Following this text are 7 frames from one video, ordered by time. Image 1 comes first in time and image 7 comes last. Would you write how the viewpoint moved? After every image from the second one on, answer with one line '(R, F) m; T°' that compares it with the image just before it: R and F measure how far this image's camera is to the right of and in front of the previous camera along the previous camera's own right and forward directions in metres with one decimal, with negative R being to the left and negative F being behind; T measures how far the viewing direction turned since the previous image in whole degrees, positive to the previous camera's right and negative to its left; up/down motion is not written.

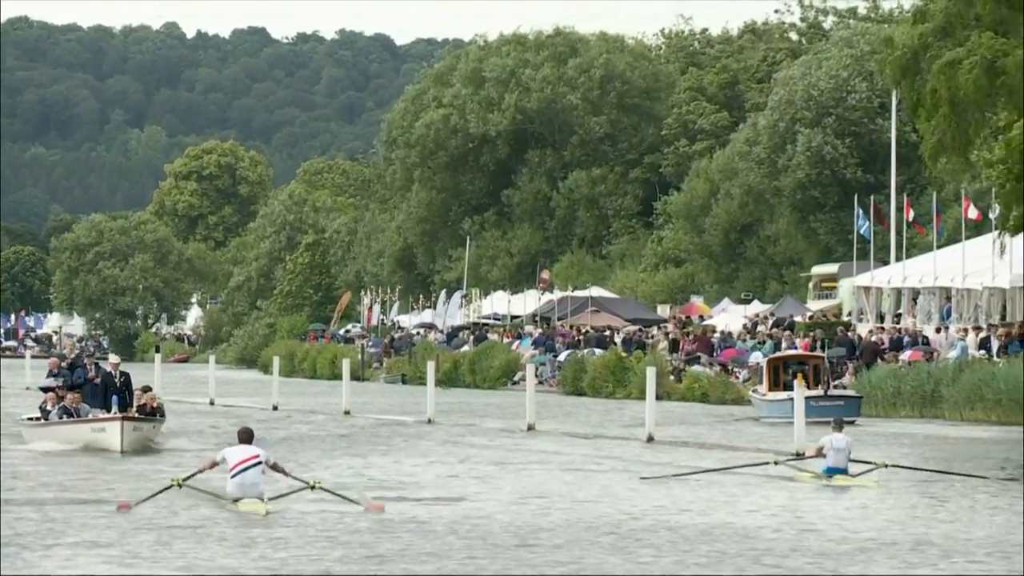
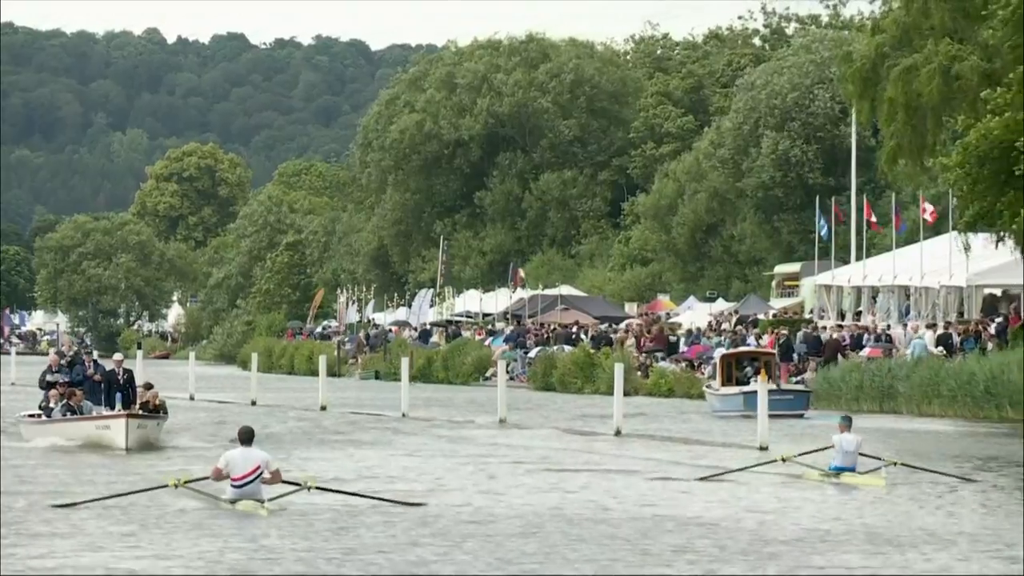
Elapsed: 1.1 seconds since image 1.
(-0.1, -1.3) m; +1°
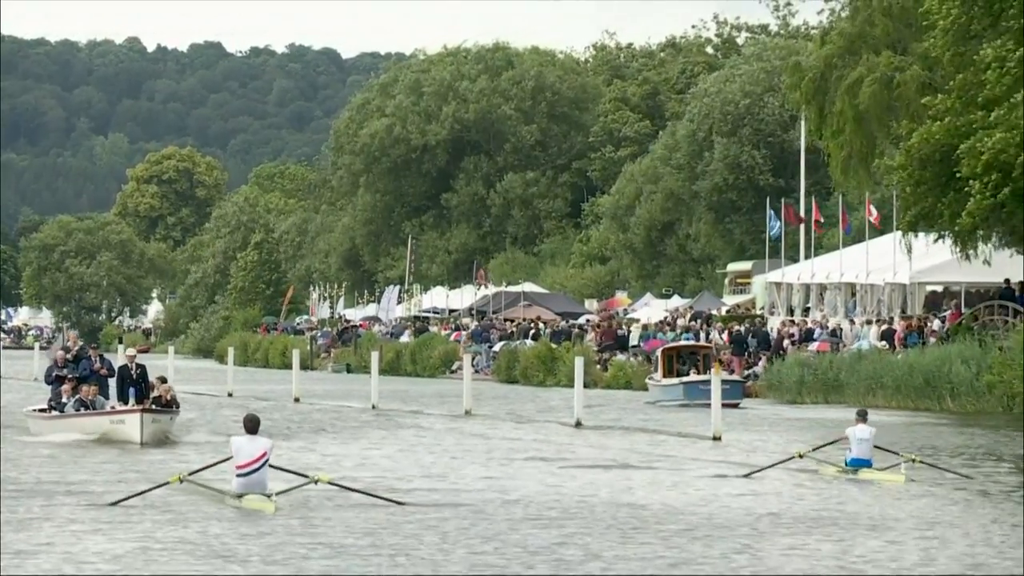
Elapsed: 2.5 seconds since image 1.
(-0.1, -2.2) m; +1°
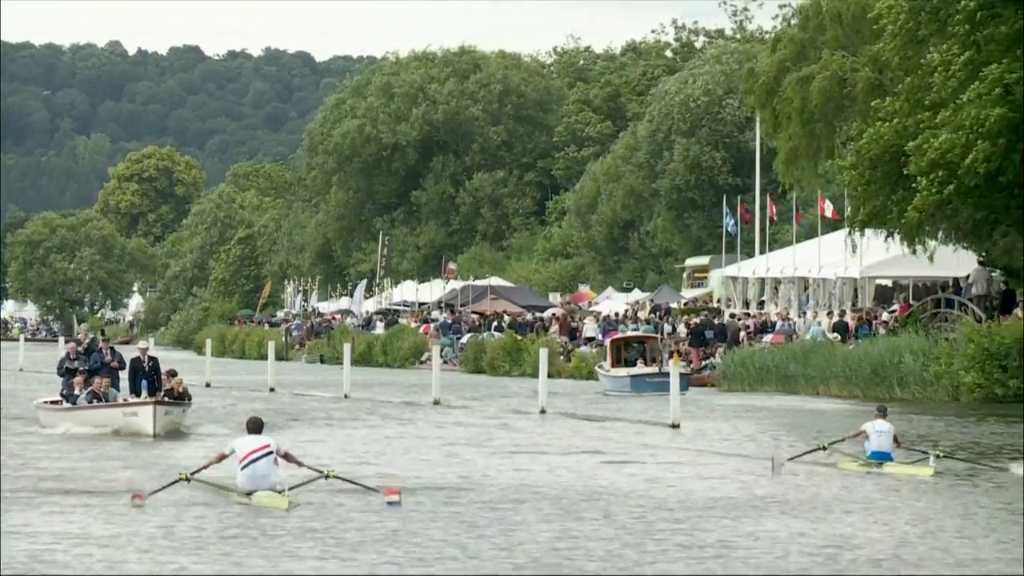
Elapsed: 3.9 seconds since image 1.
(0.0, -2.0) m; +1°
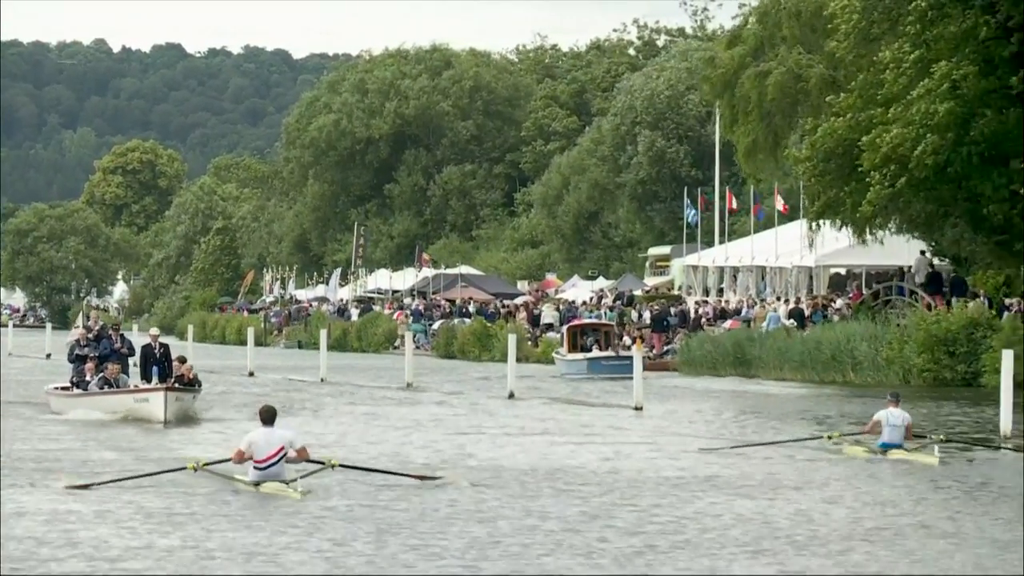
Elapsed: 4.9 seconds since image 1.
(+0.2, -2.1) m; 0°
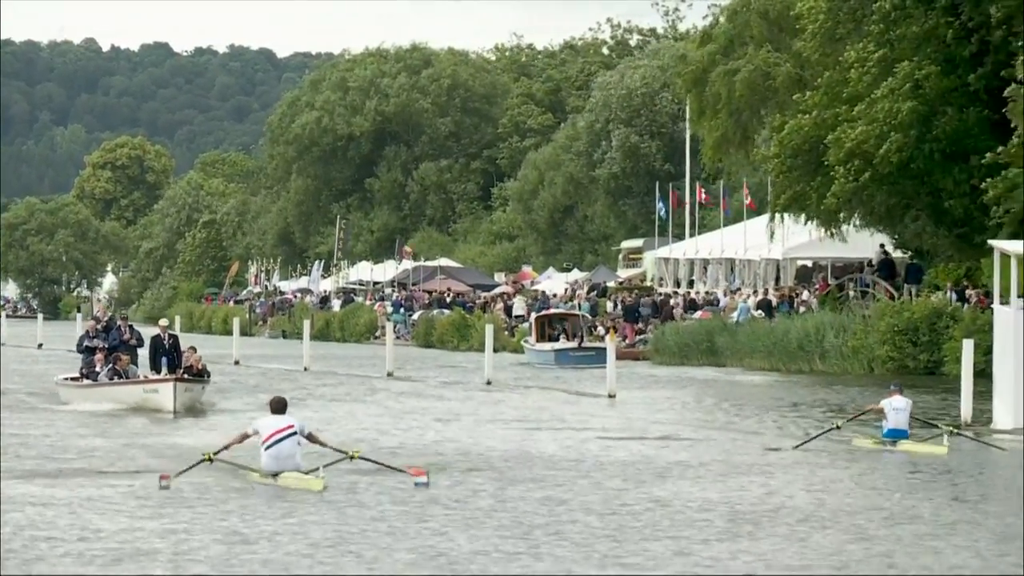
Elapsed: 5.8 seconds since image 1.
(+0.3, -1.7) m; 0°
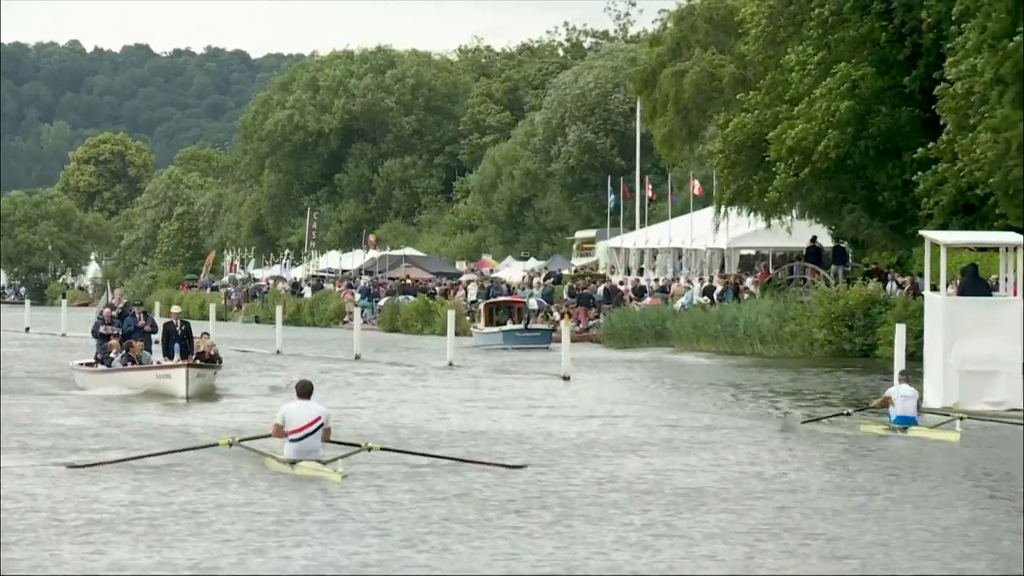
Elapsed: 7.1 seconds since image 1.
(+0.5, -3.3) m; 0°
